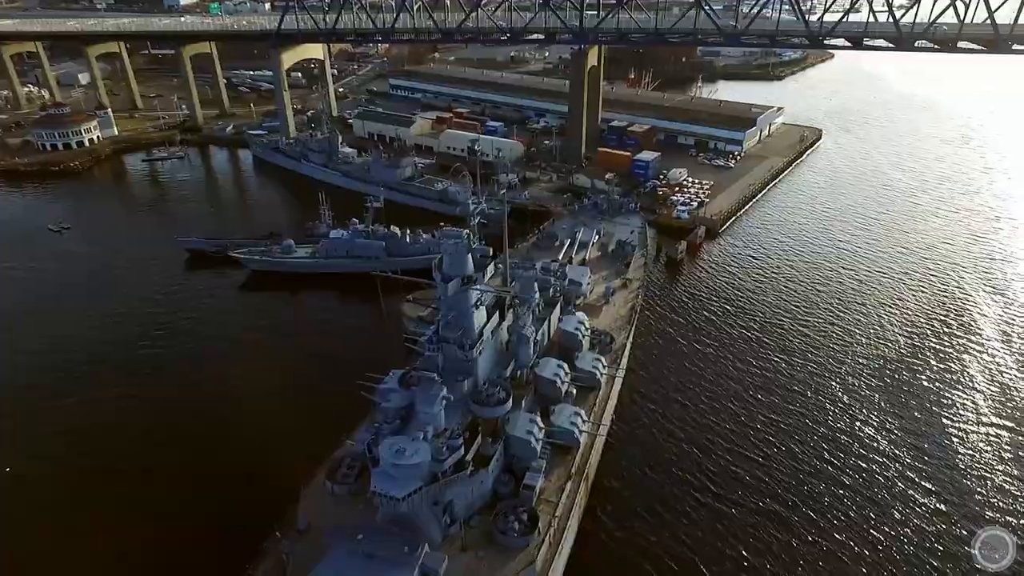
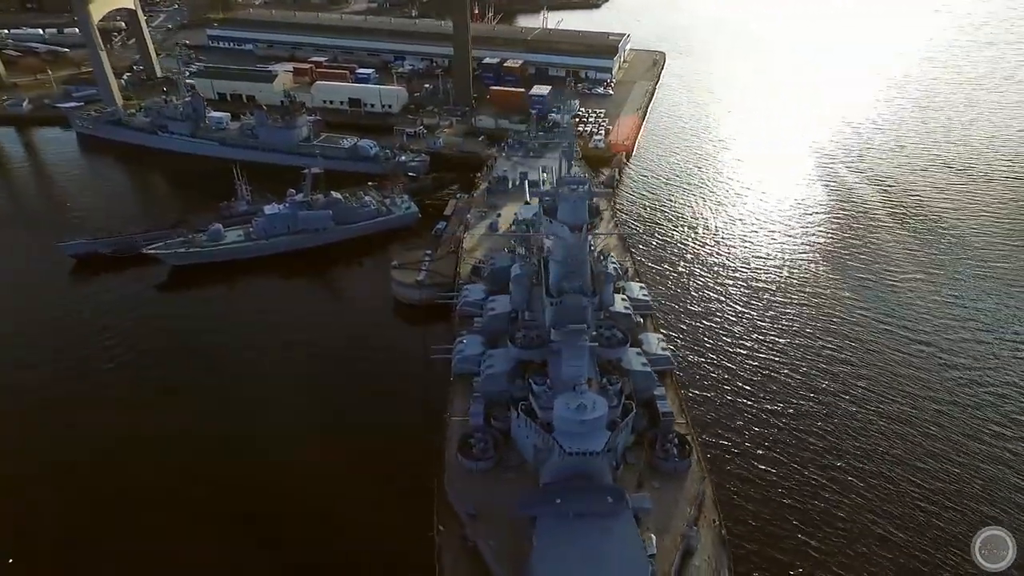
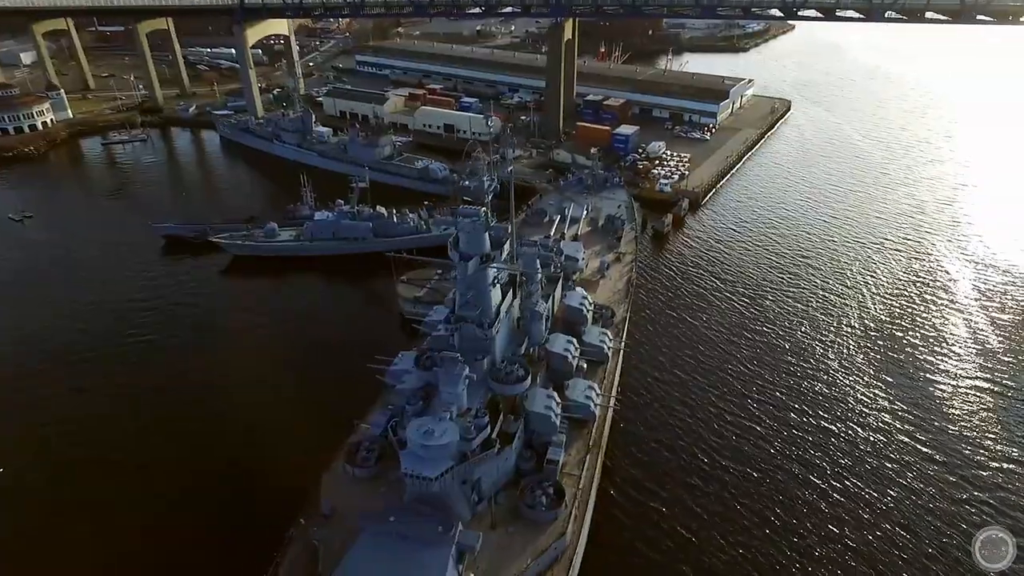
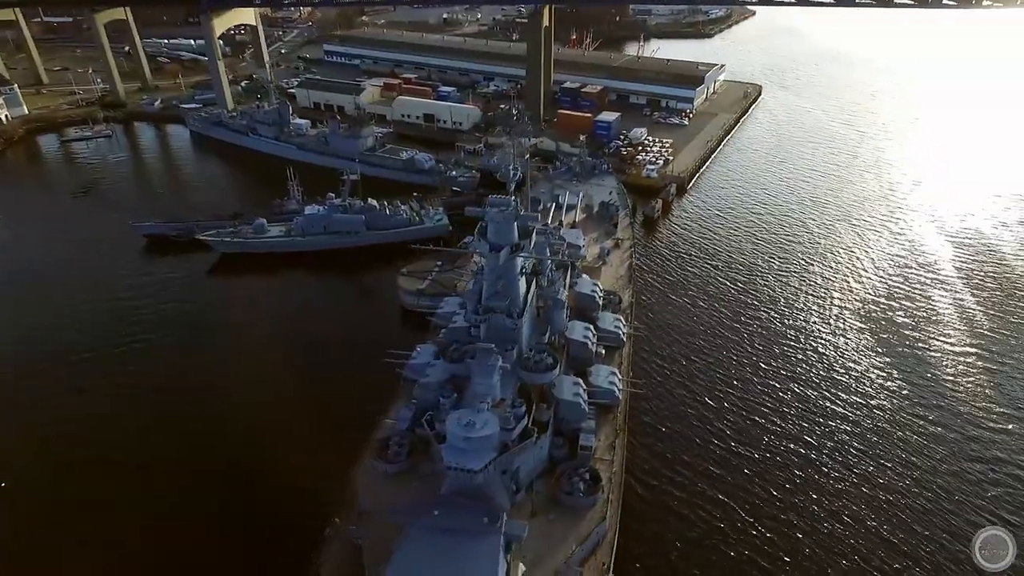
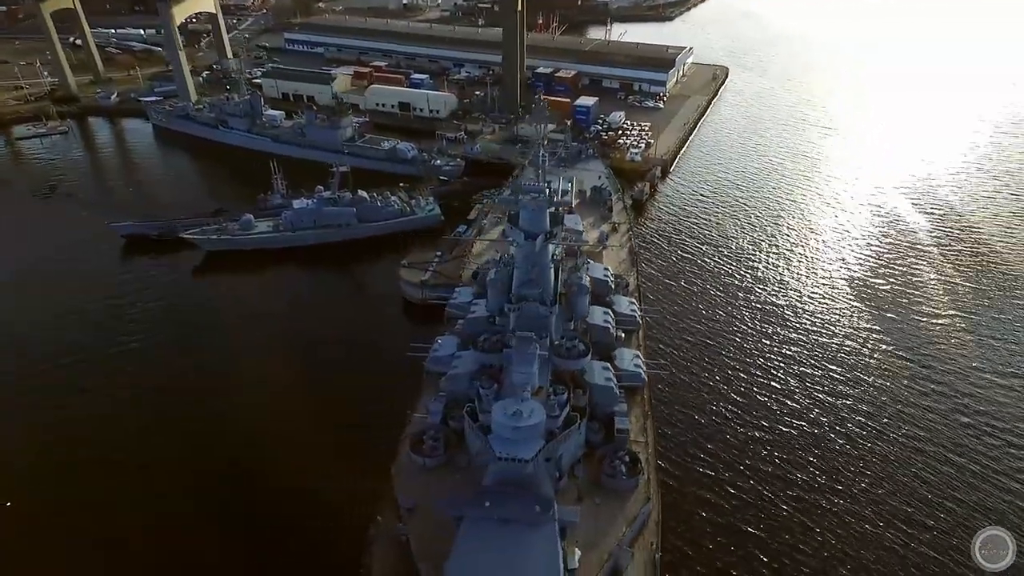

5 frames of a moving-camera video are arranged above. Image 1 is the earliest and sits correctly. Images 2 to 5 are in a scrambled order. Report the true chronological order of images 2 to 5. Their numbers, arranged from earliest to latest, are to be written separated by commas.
3, 4, 5, 2
